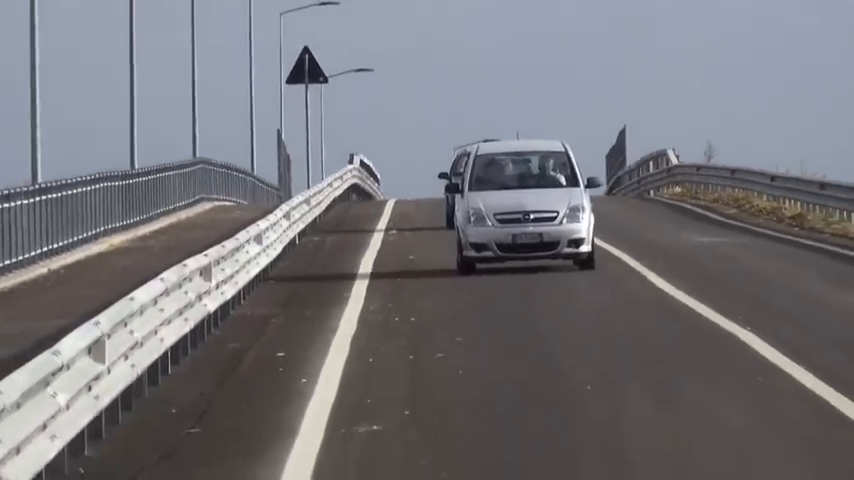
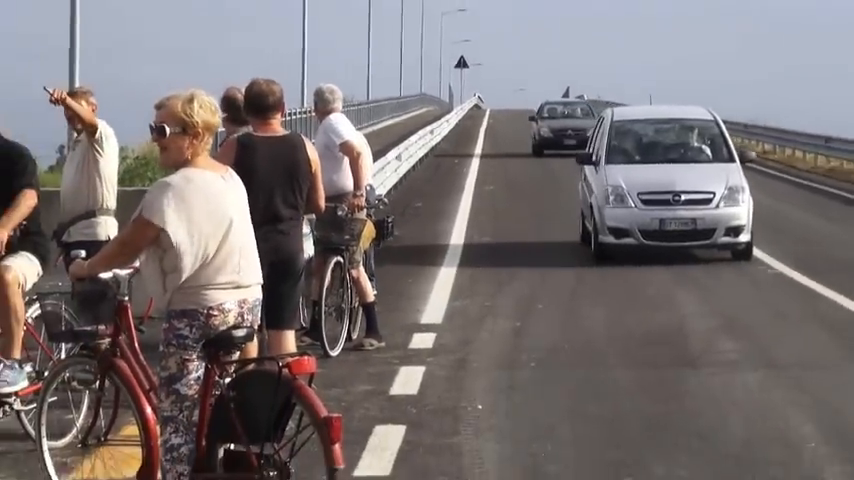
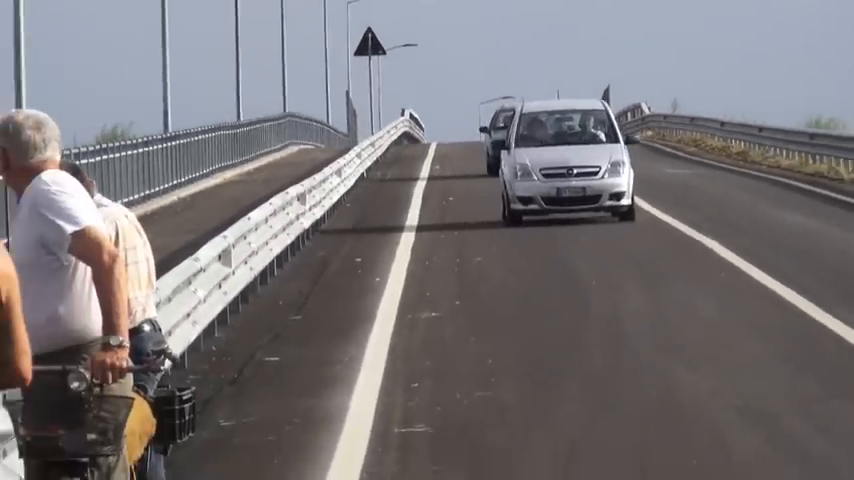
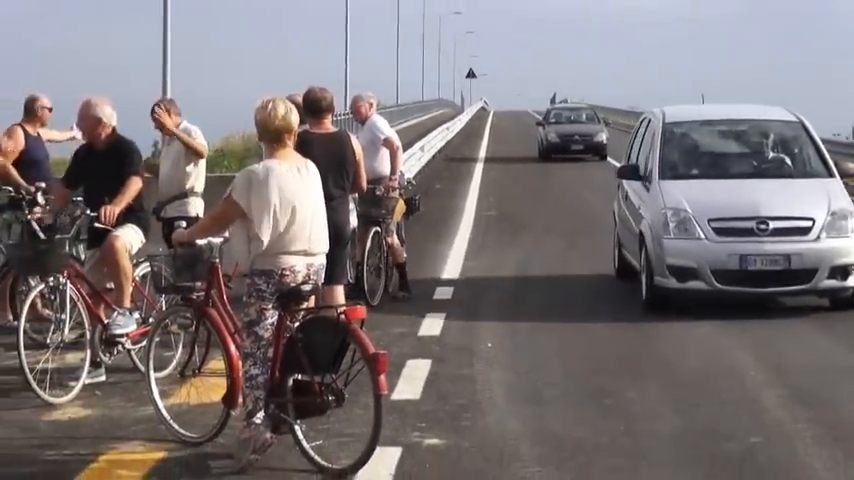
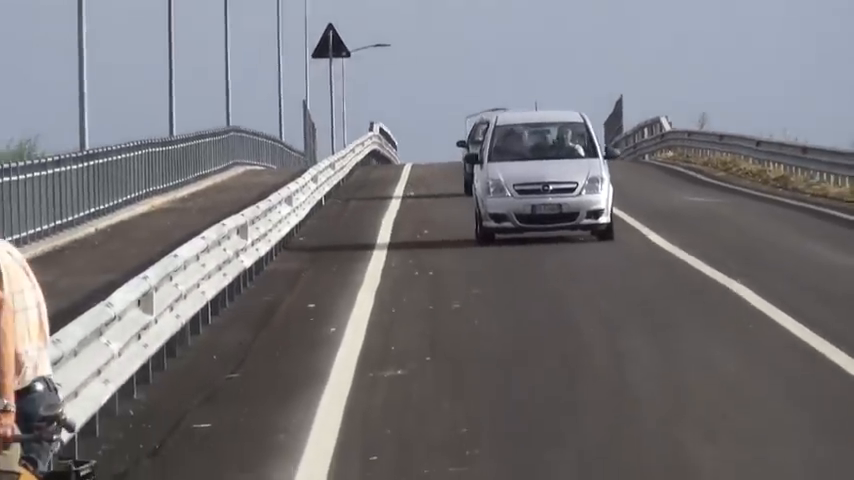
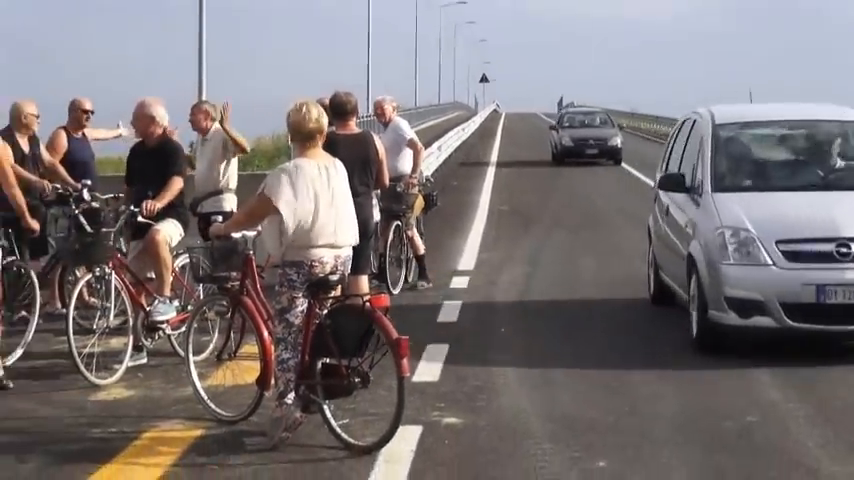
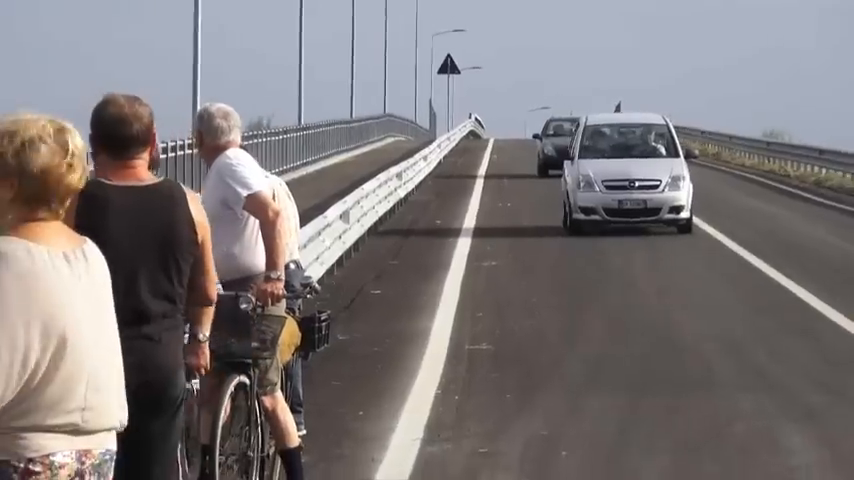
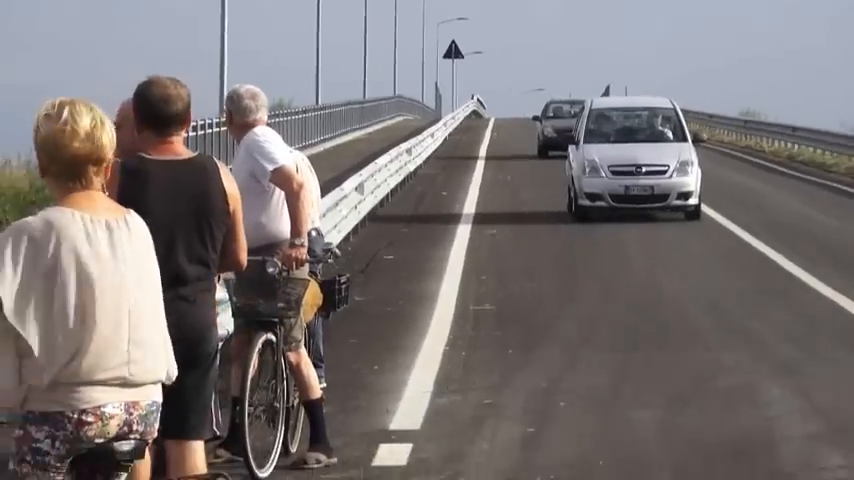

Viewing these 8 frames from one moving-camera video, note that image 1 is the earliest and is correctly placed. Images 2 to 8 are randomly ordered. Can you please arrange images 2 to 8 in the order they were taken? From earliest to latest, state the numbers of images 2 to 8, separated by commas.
5, 3, 7, 8, 2, 4, 6
